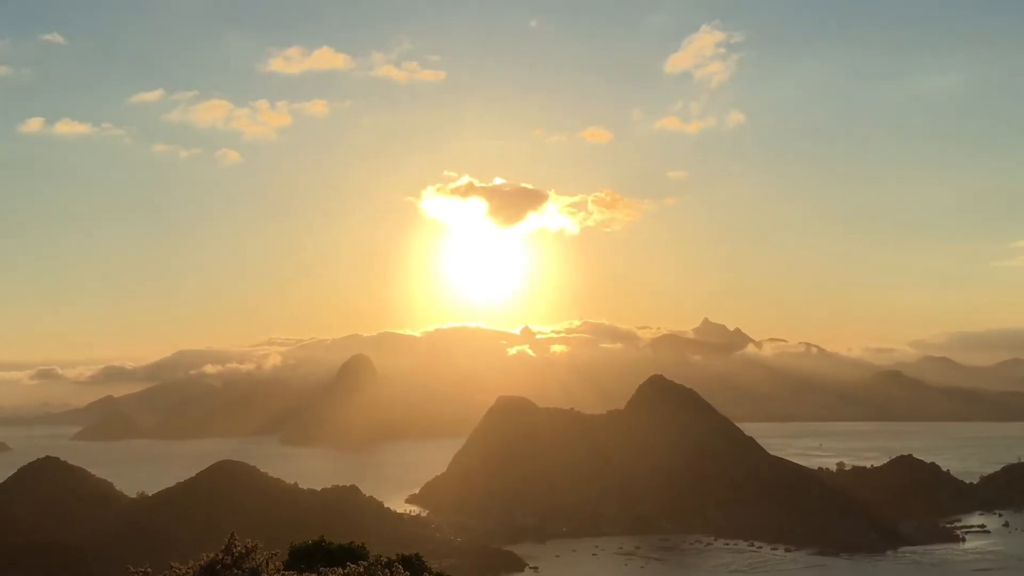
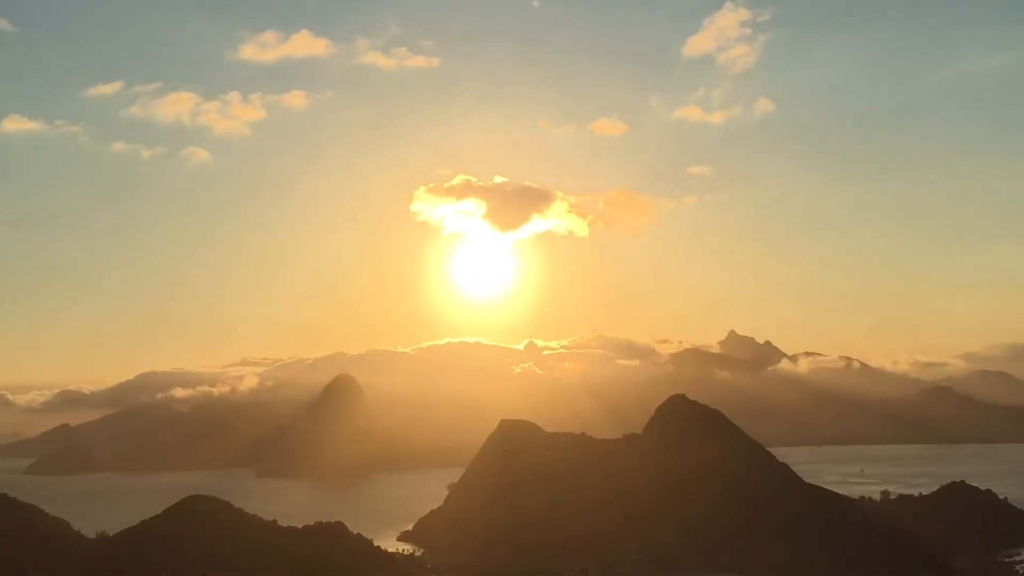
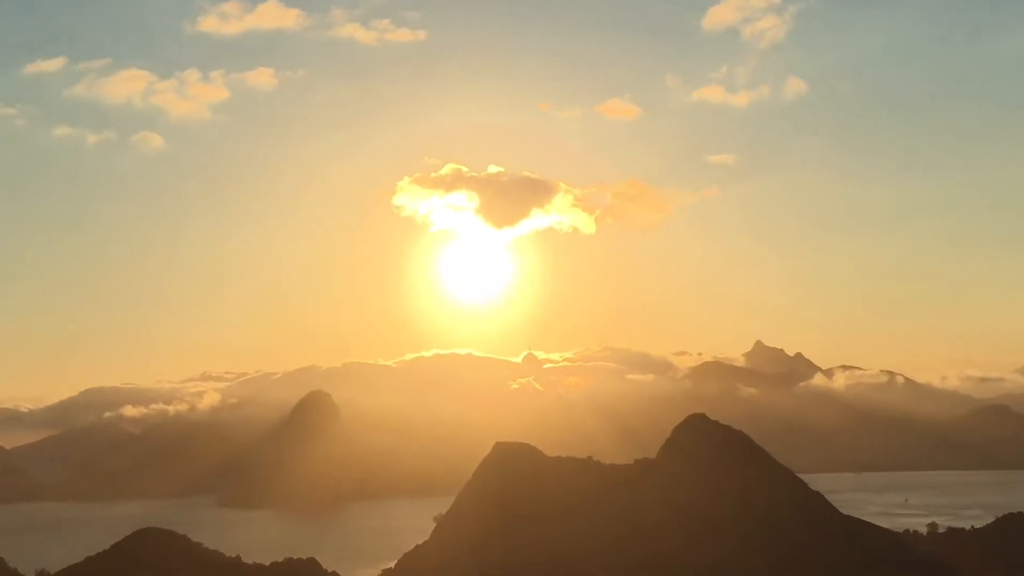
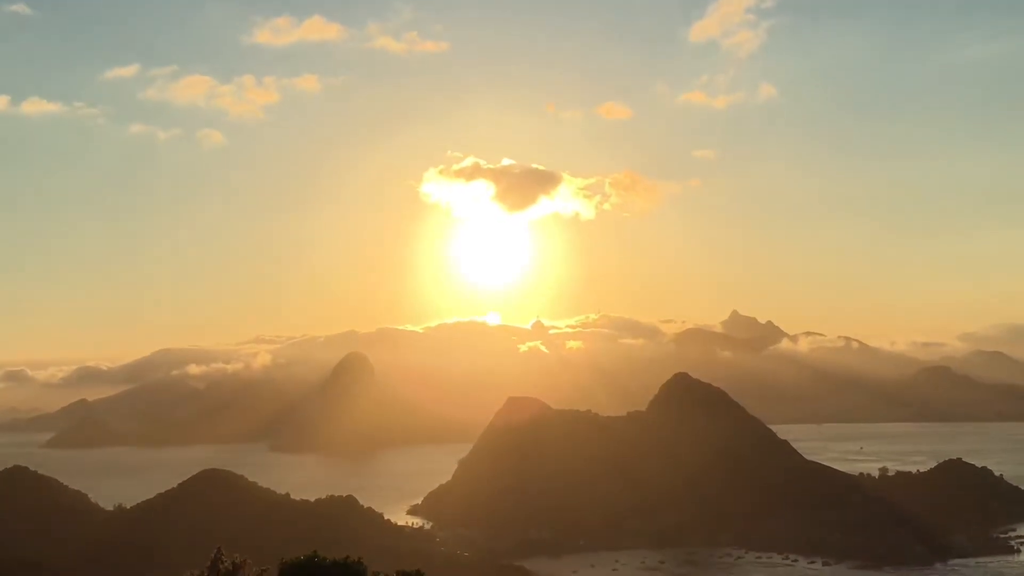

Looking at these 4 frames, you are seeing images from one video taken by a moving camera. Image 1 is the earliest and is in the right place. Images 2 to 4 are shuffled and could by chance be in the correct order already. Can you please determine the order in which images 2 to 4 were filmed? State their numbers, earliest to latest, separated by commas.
4, 2, 3
